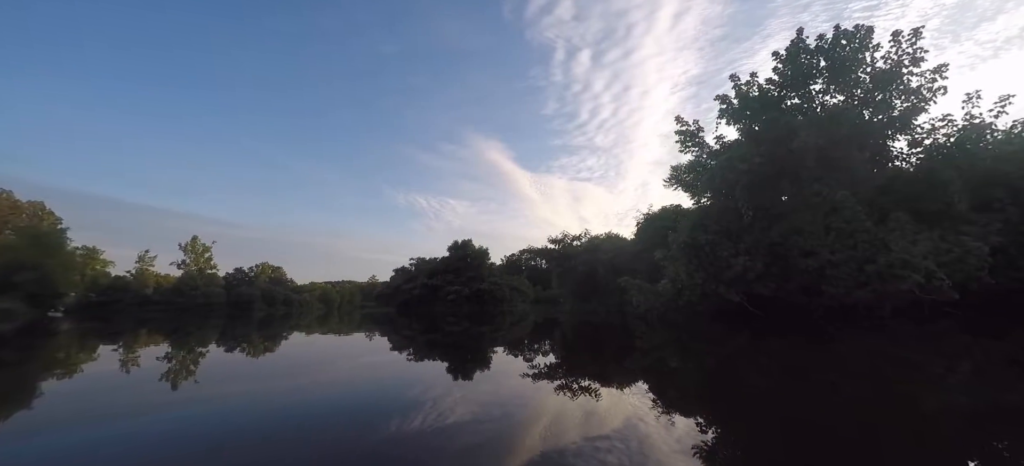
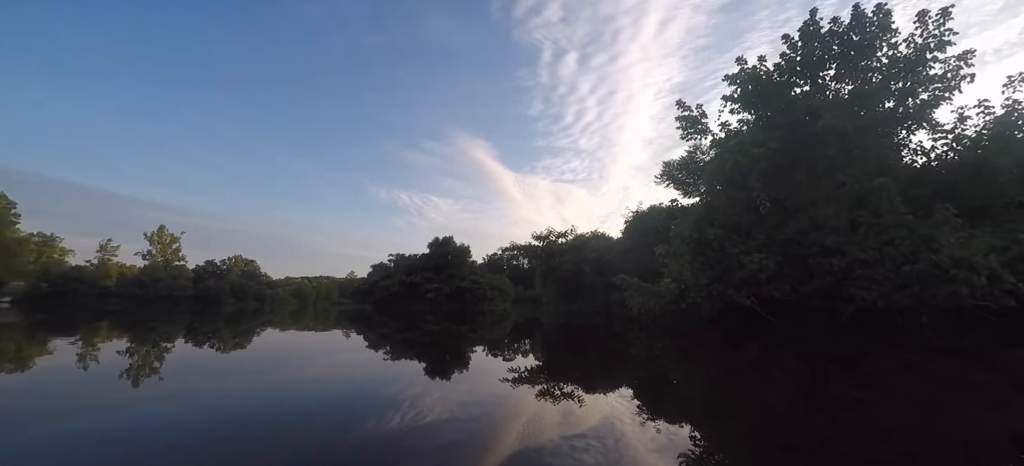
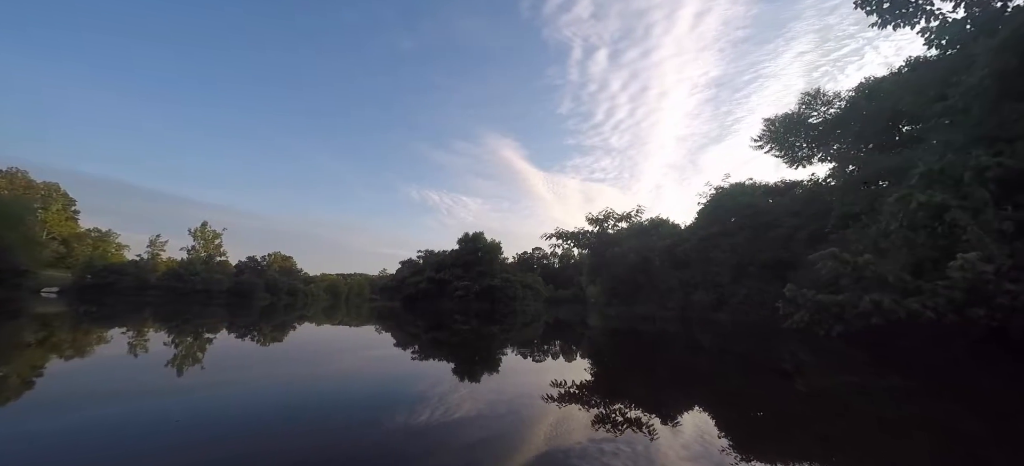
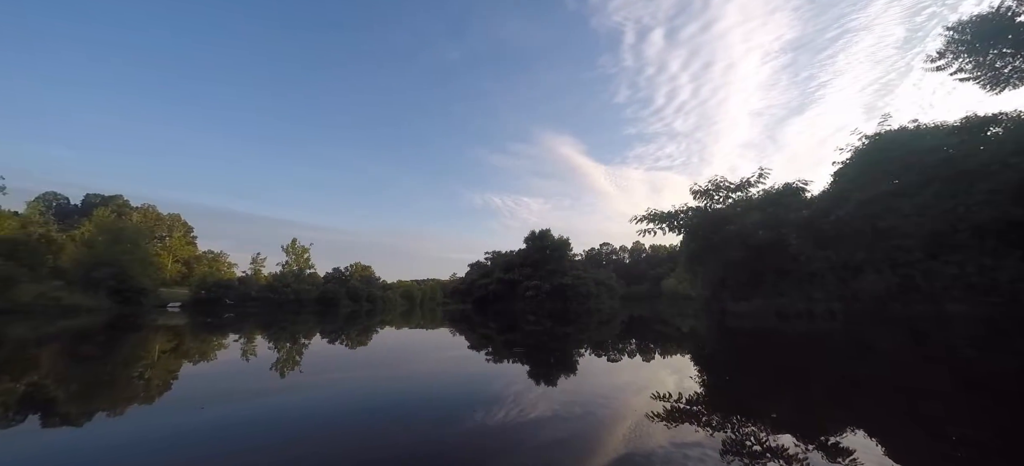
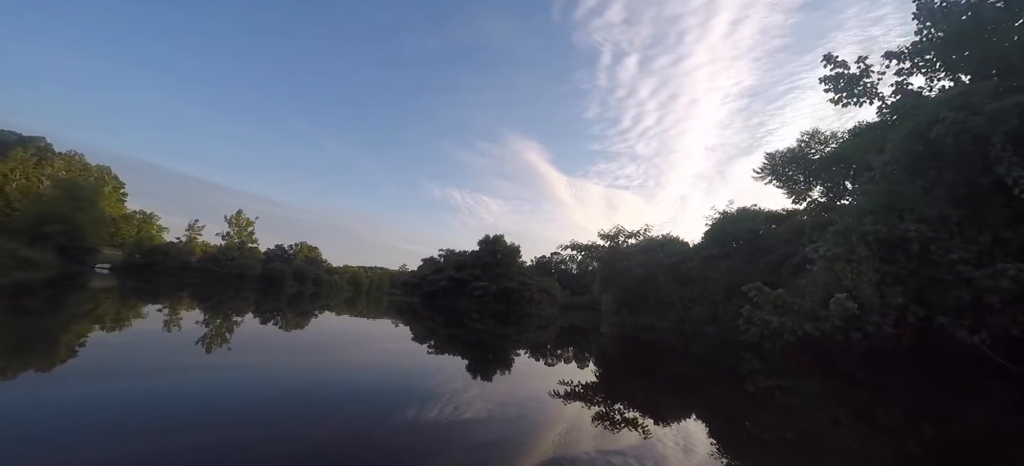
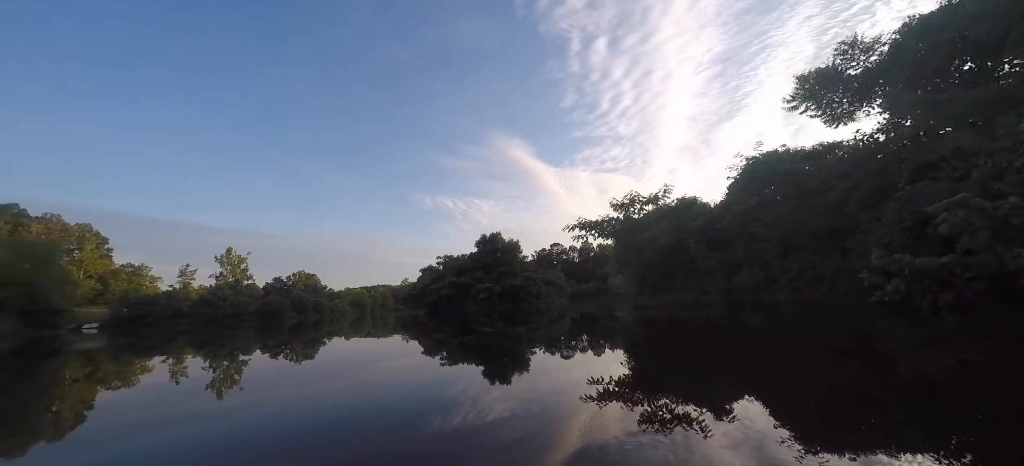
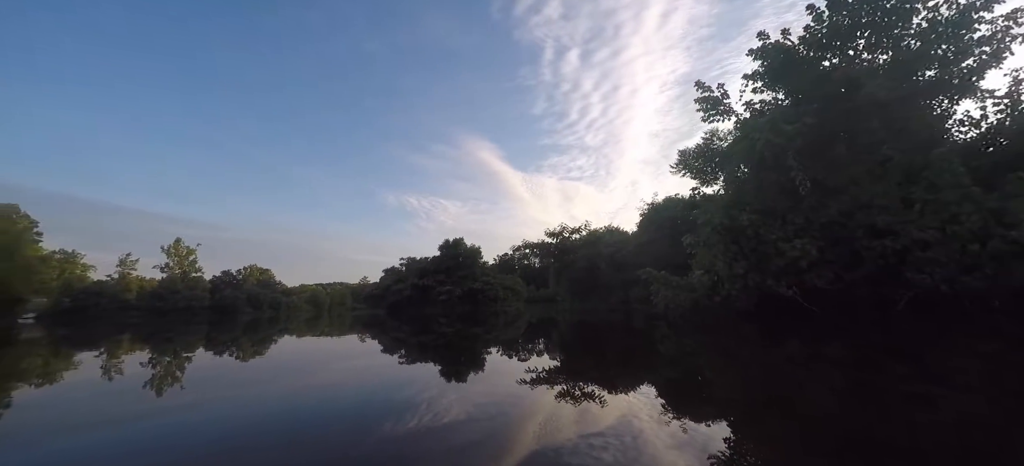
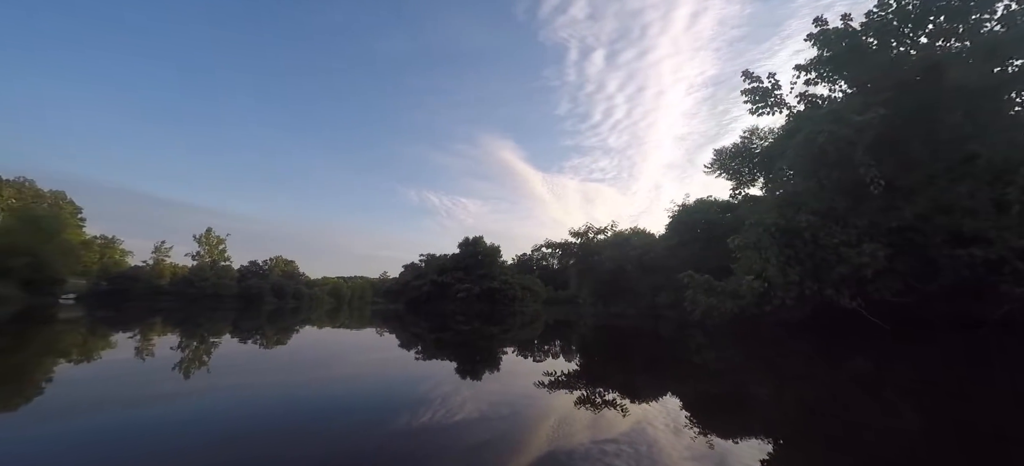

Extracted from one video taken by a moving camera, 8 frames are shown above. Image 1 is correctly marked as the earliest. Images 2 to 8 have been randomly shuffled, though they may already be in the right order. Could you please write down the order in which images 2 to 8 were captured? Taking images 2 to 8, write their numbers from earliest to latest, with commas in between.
2, 7, 8, 5, 3, 6, 4
